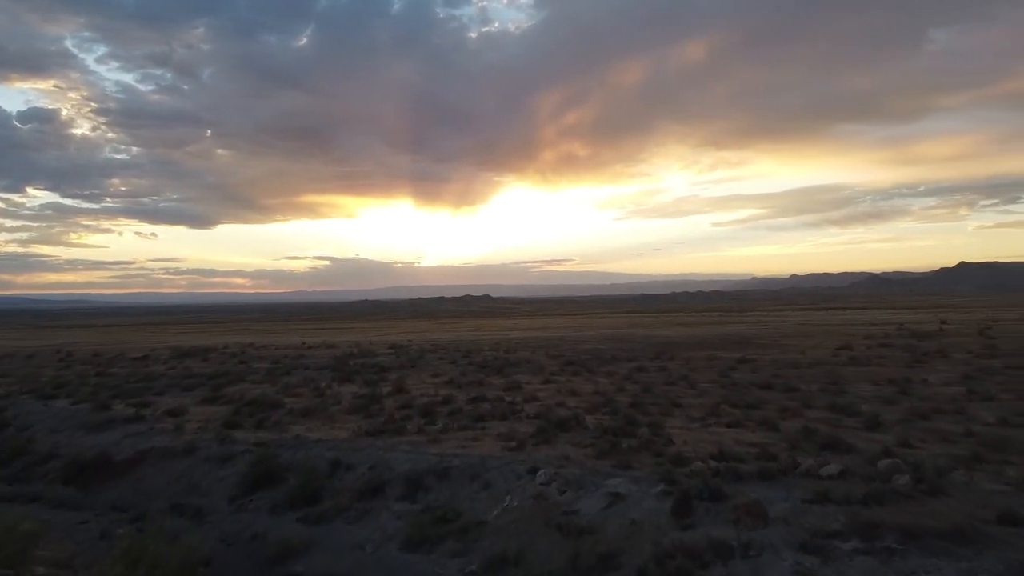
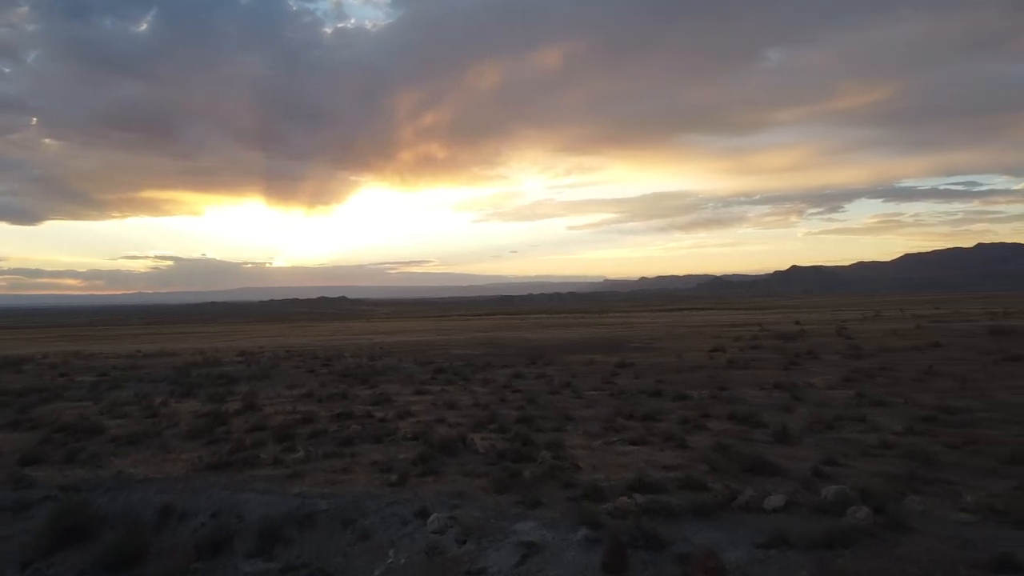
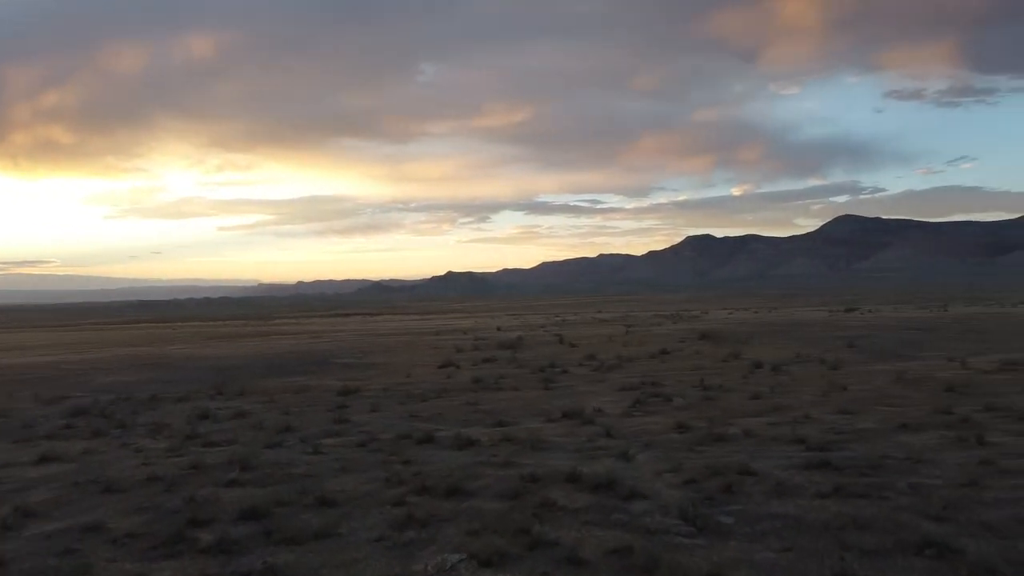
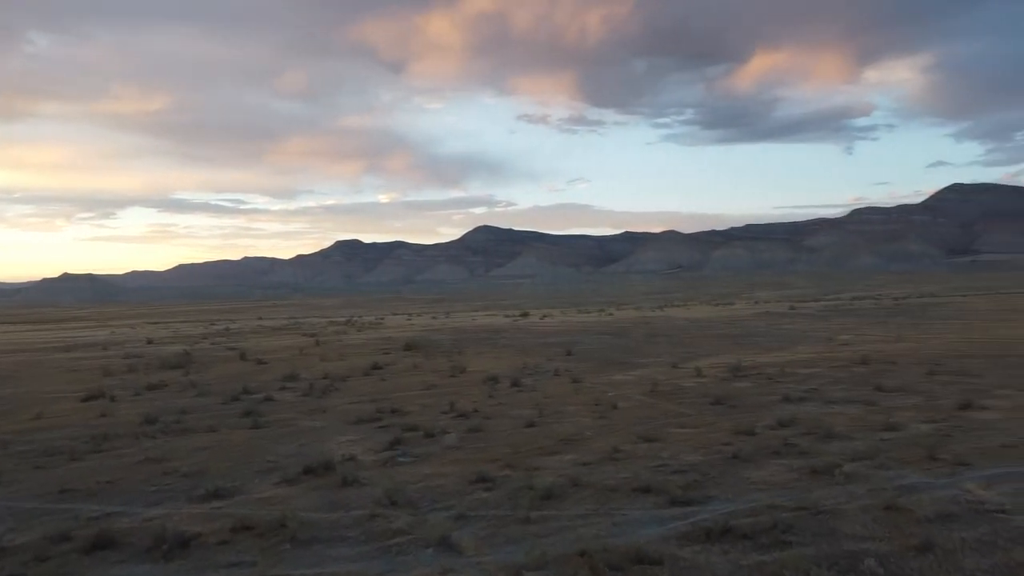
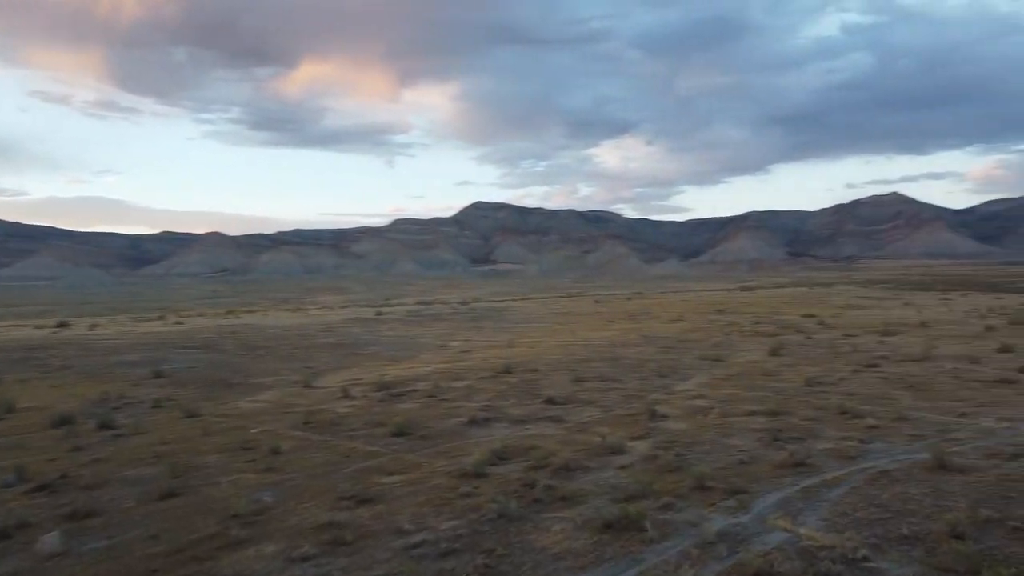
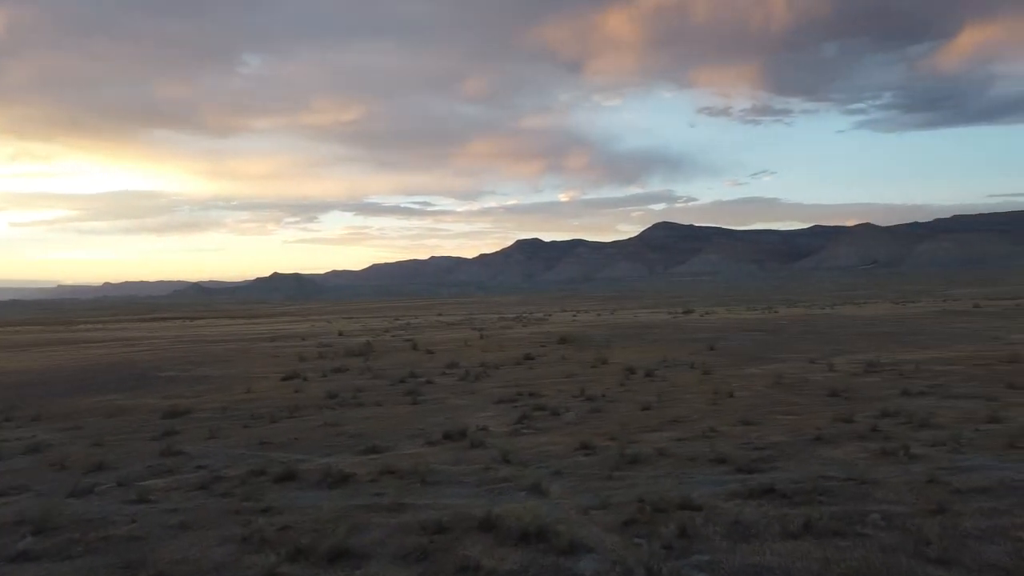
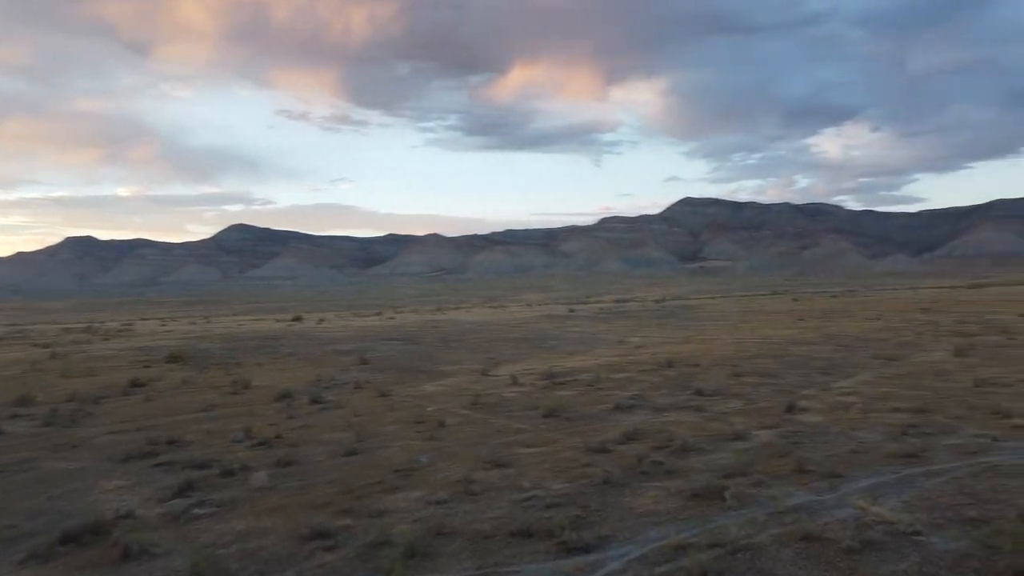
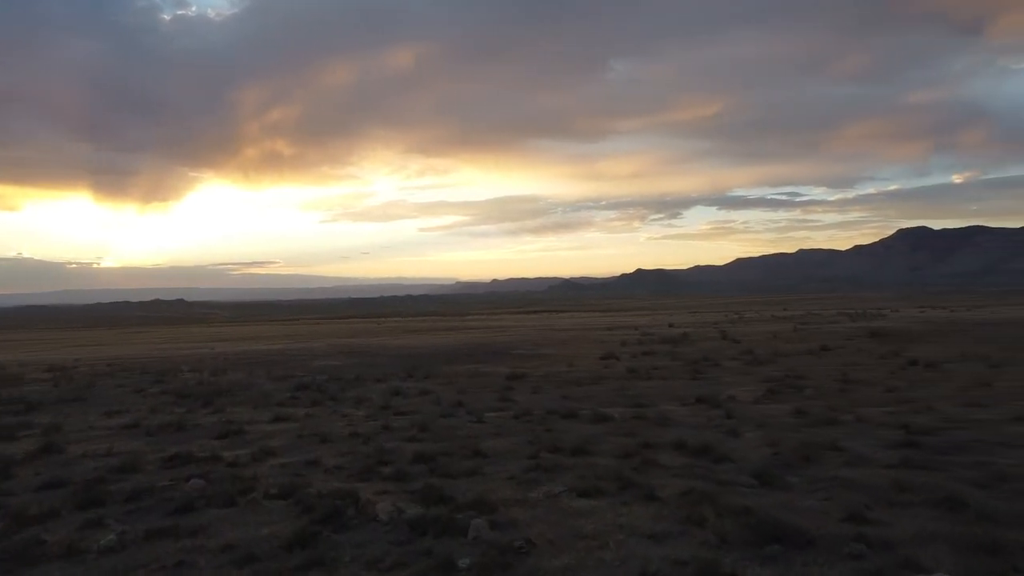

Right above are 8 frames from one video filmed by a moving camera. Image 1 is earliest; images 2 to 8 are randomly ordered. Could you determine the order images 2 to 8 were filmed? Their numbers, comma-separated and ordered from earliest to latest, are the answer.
2, 8, 3, 6, 4, 7, 5
